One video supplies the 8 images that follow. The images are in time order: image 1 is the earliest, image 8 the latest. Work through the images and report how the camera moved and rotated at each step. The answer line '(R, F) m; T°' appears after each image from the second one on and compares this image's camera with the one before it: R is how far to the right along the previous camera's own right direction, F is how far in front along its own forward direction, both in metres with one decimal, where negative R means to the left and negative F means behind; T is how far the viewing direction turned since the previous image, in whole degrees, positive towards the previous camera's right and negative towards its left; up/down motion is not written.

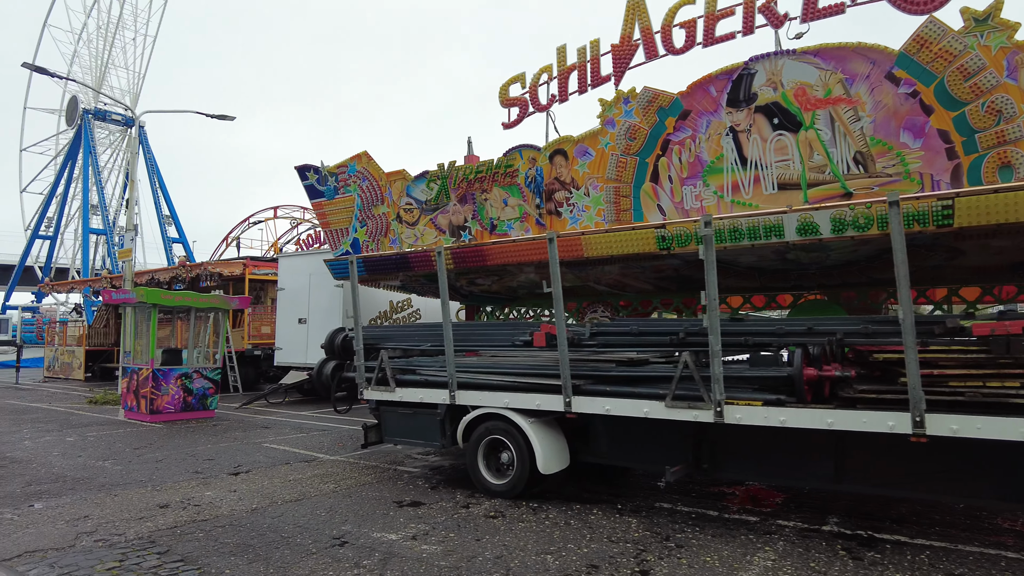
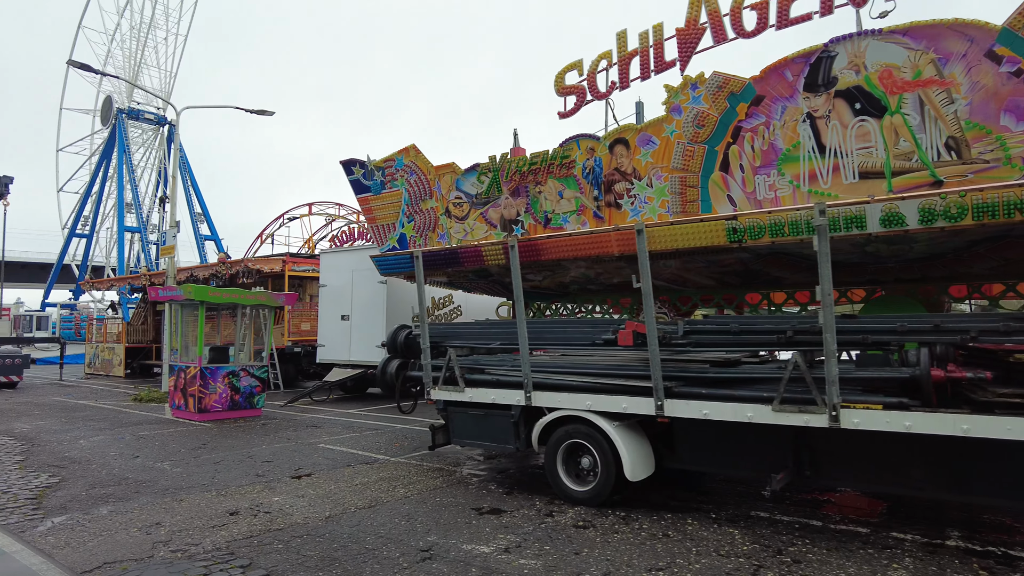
(-0.5, +0.3) m; -2°
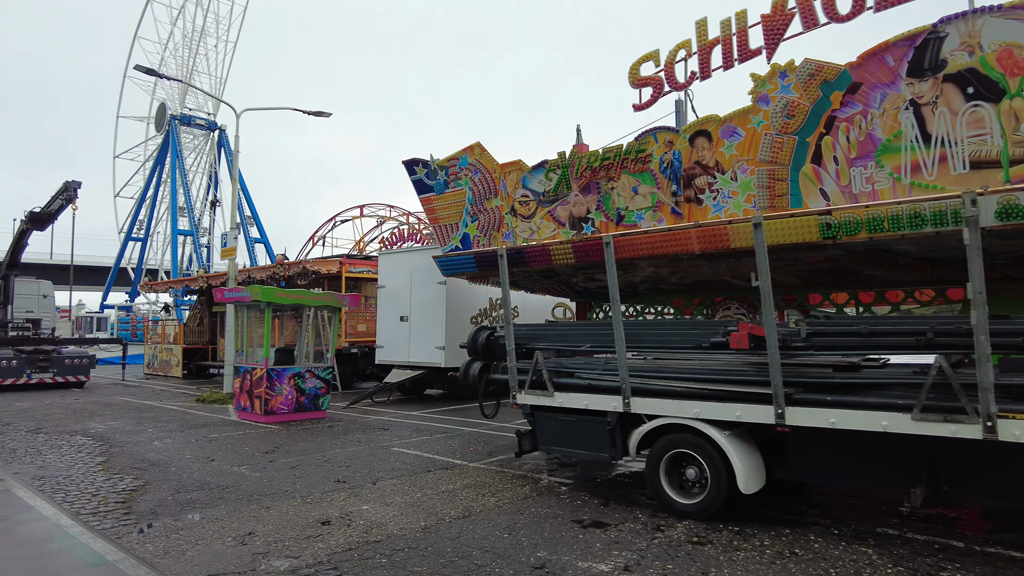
(-0.5, +0.3) m; -3°
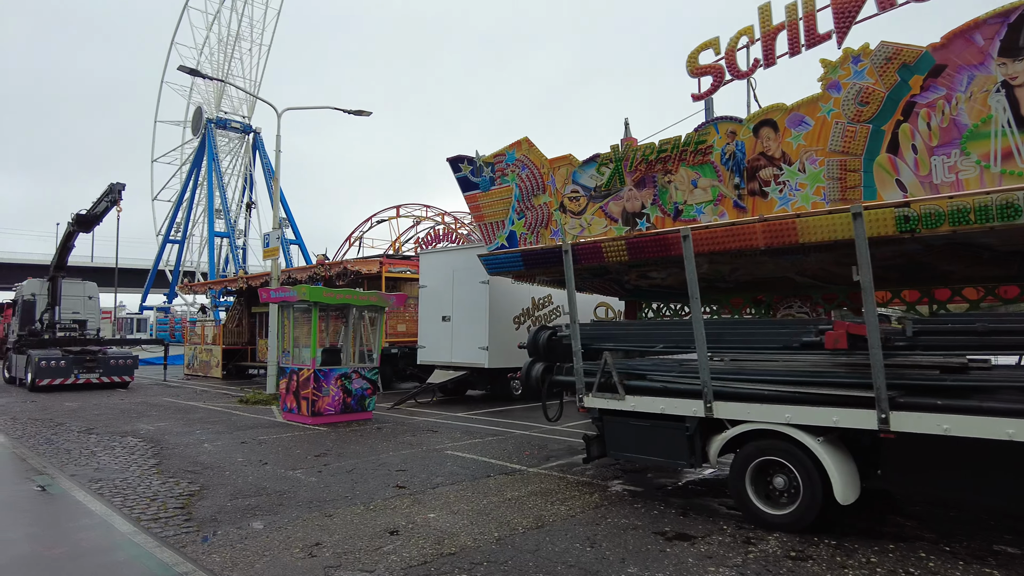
(-0.4, +0.3) m; -2°
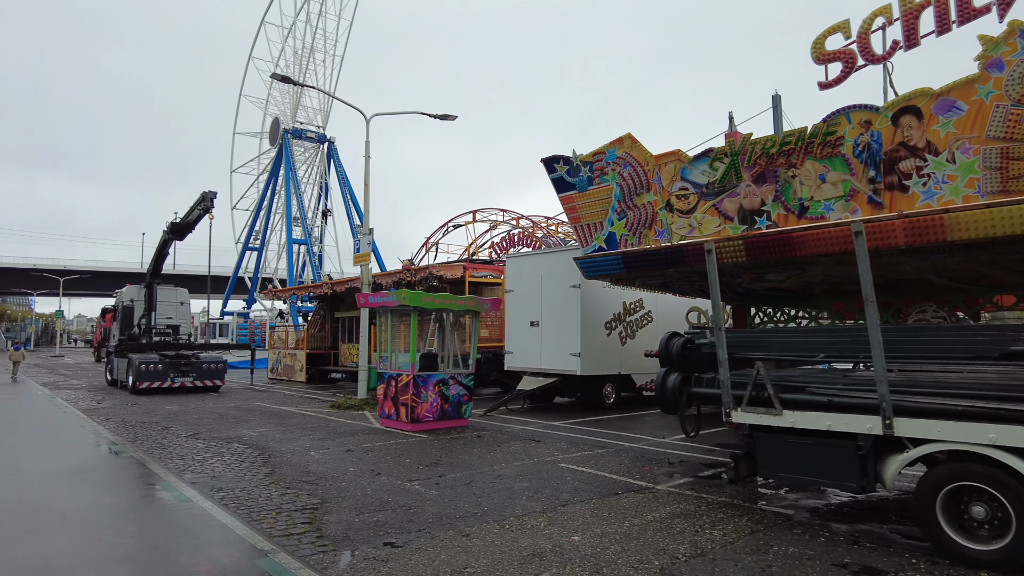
(-0.7, +0.4) m; -5°
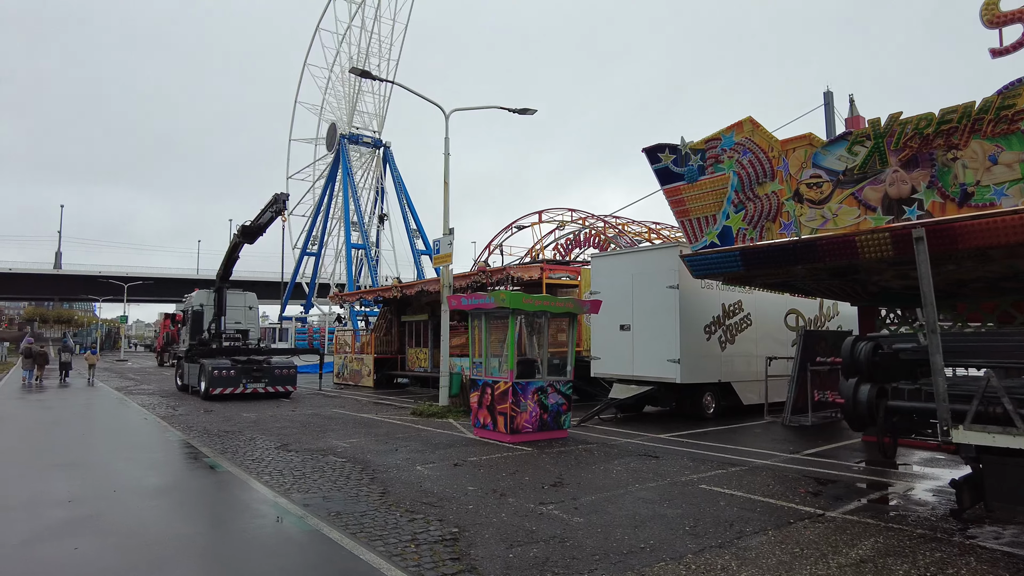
(-1.0, +0.8) m; -4°
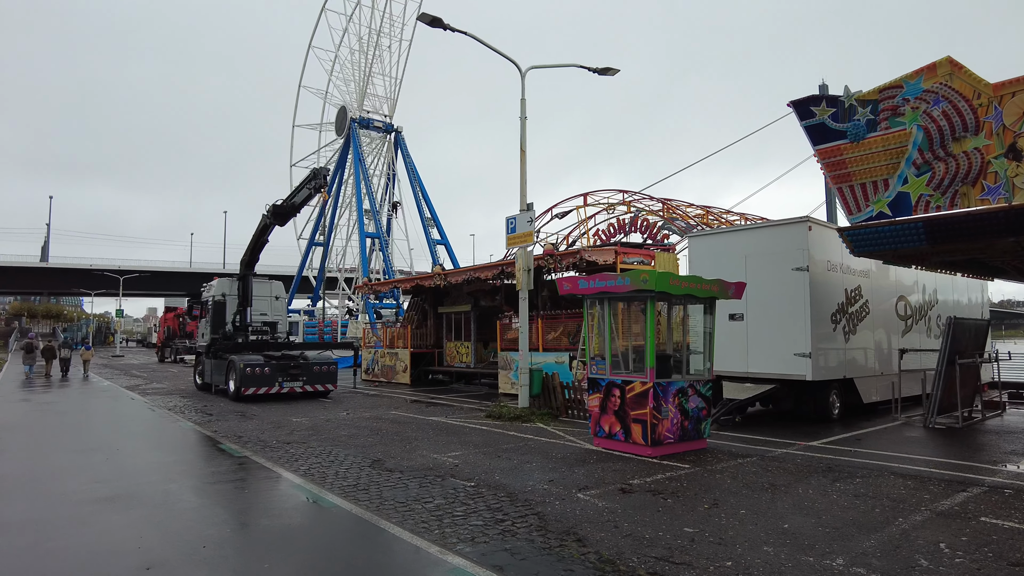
(-1.9, +1.9) m; +1°
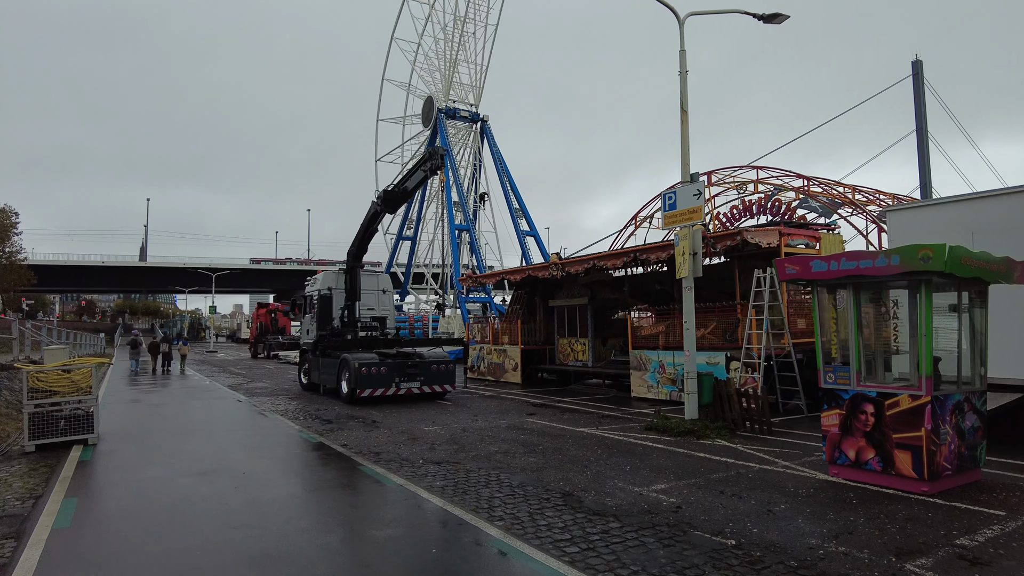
(-1.5, +1.8) m; -6°
